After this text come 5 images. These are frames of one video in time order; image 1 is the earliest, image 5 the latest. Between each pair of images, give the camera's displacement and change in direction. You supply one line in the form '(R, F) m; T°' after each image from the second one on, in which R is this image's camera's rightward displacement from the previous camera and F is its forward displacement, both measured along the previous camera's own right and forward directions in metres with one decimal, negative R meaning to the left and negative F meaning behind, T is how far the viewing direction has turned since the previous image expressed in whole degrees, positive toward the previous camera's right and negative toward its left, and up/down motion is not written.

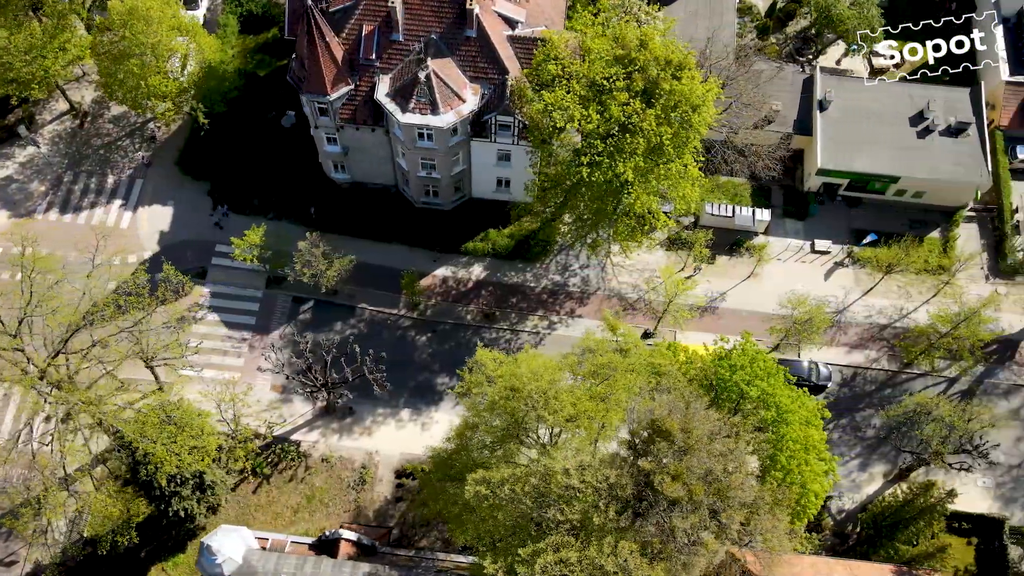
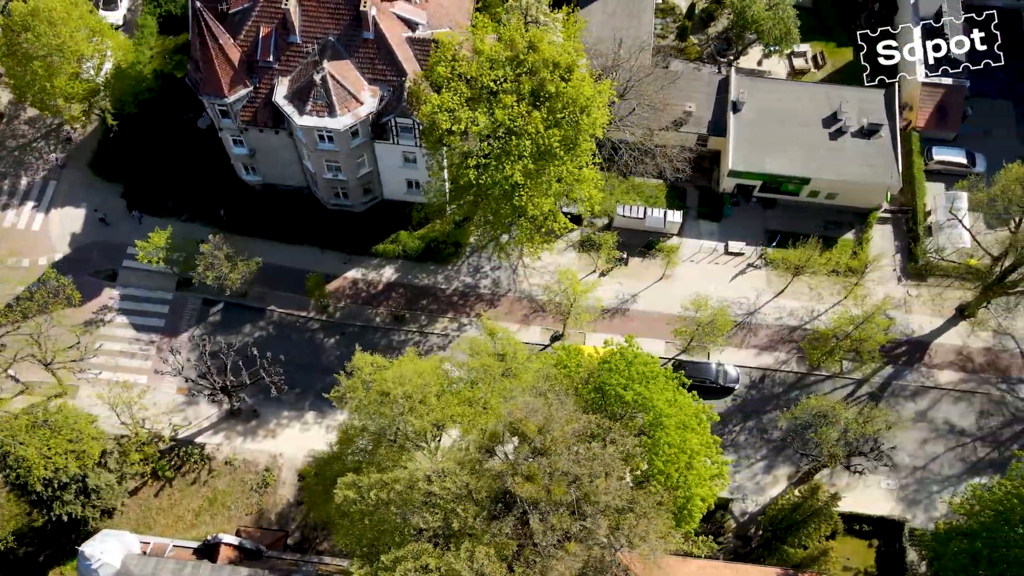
(+4.6, +0.1) m; 0°
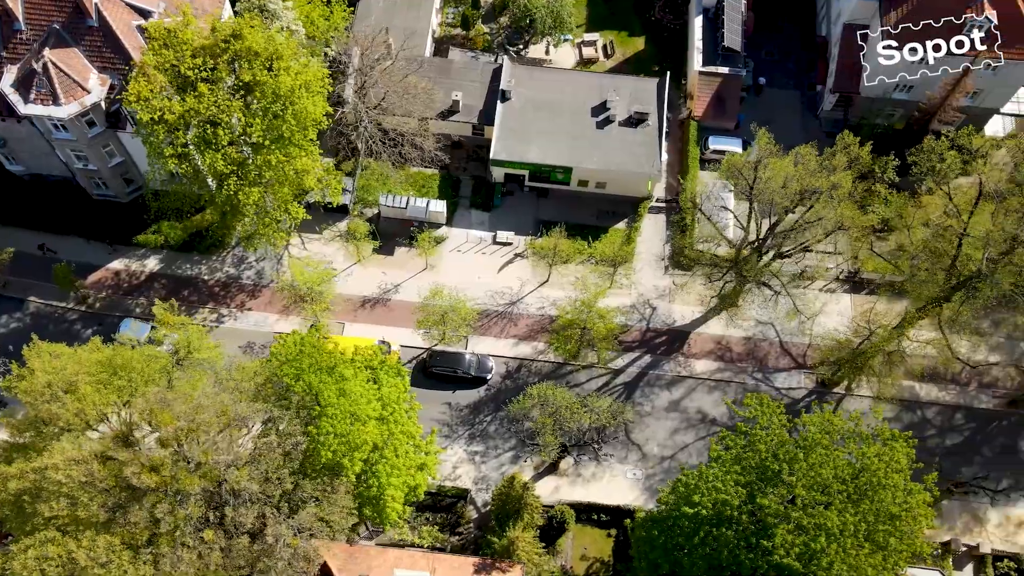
(+12.1, +0.2) m; 0°
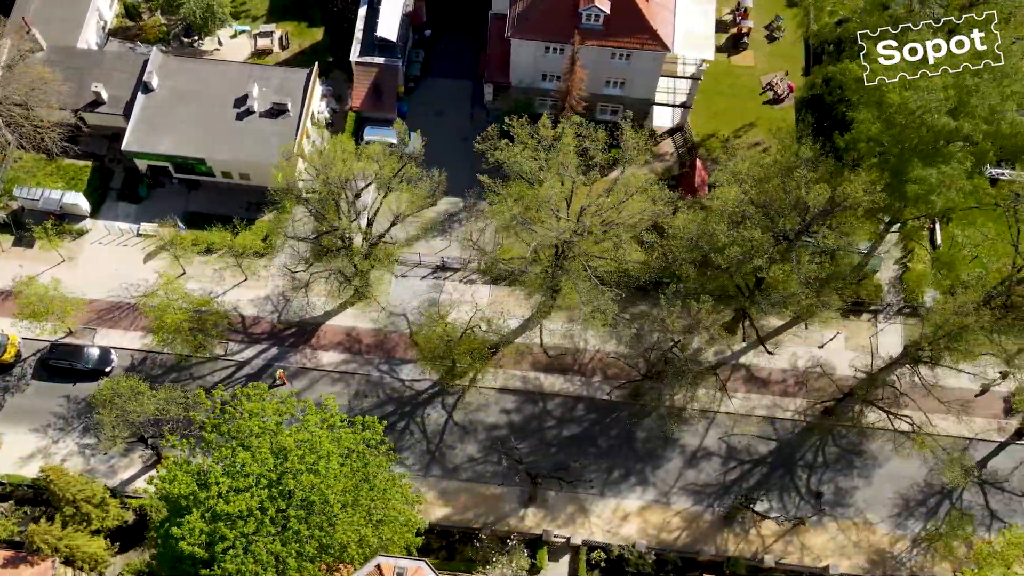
(+18.5, +0.2) m; +1°
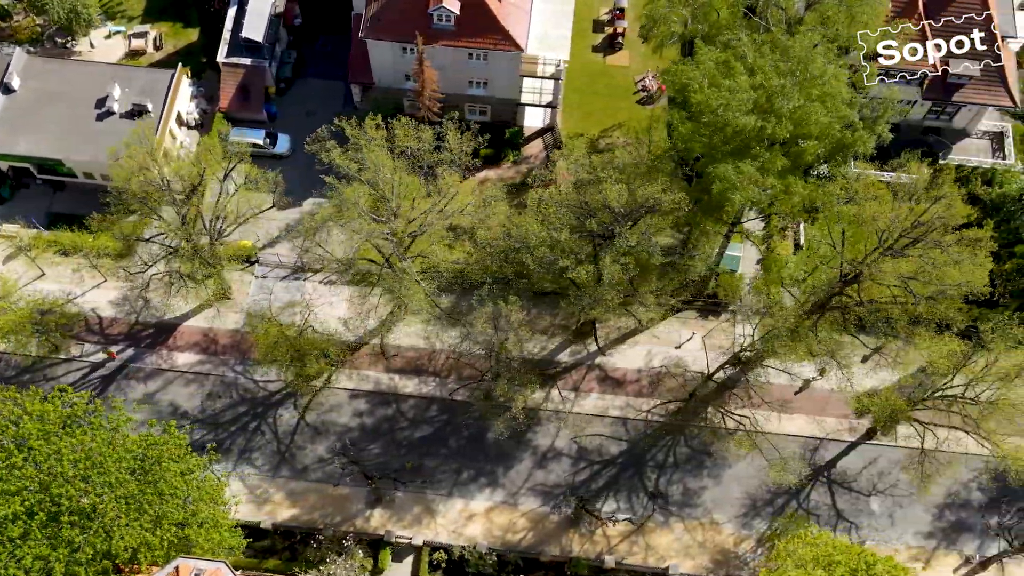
(+7.2, 0.0) m; 0°
